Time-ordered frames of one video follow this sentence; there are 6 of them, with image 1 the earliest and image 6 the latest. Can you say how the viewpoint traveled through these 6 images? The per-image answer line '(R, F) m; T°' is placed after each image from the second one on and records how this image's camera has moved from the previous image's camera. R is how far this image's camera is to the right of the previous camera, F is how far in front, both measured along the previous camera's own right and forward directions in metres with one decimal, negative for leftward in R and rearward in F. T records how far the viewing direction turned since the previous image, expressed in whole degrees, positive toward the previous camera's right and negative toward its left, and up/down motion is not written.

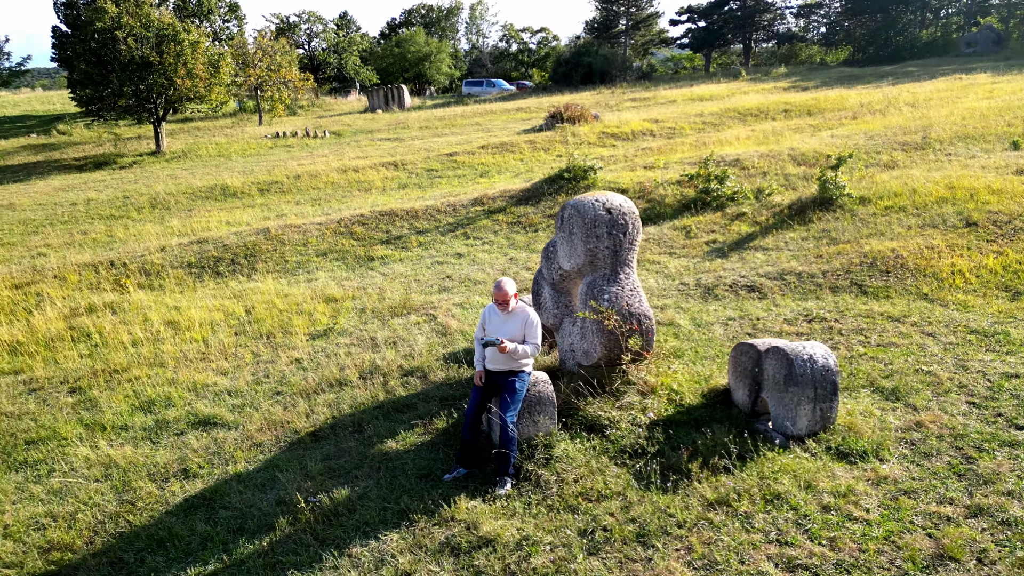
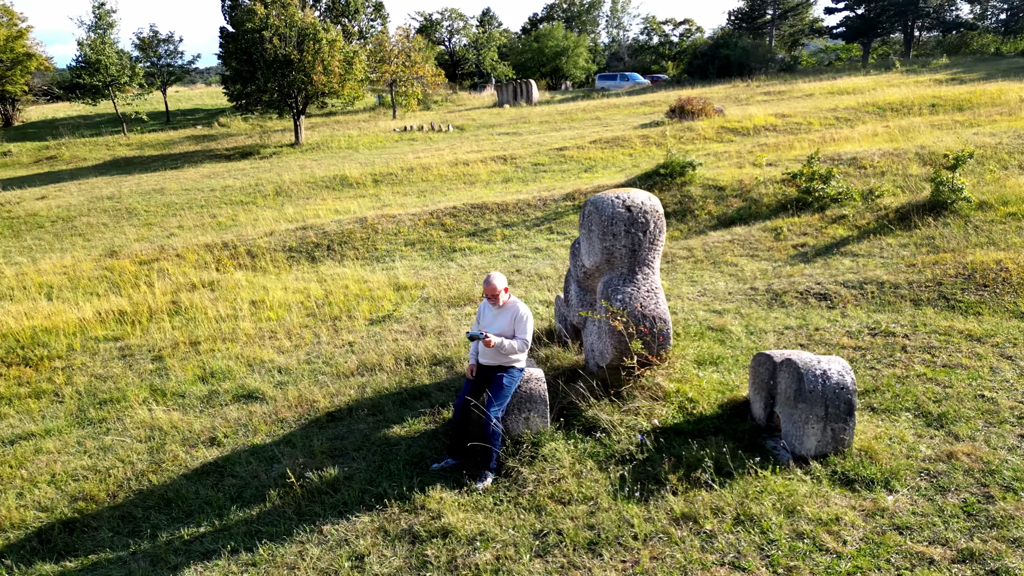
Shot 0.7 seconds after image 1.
(+0.7, +0.1) m; -10°
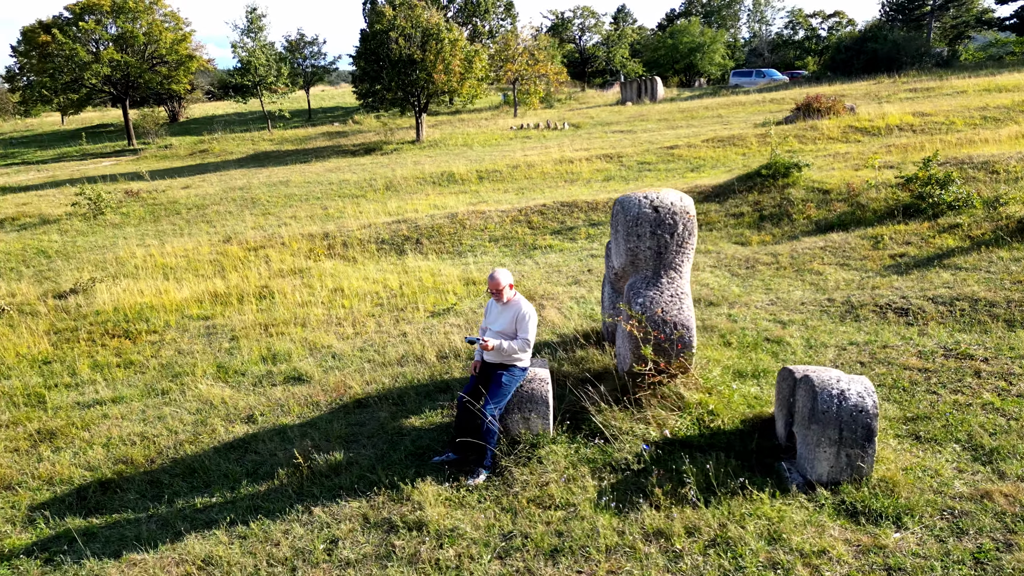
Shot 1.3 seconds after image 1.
(+0.6, +0.1) m; -10°
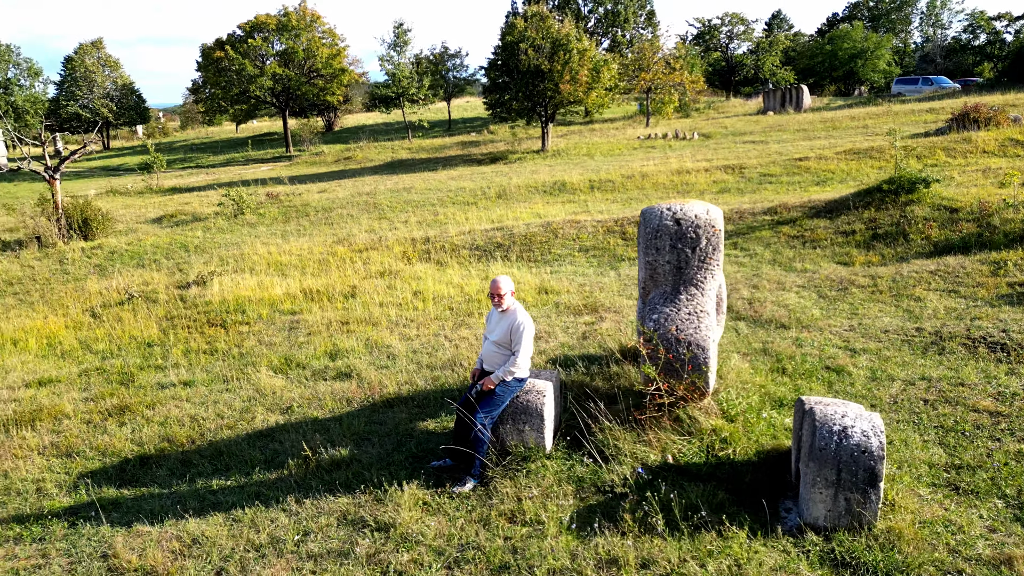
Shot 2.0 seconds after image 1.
(+0.7, +0.1) m; -11°
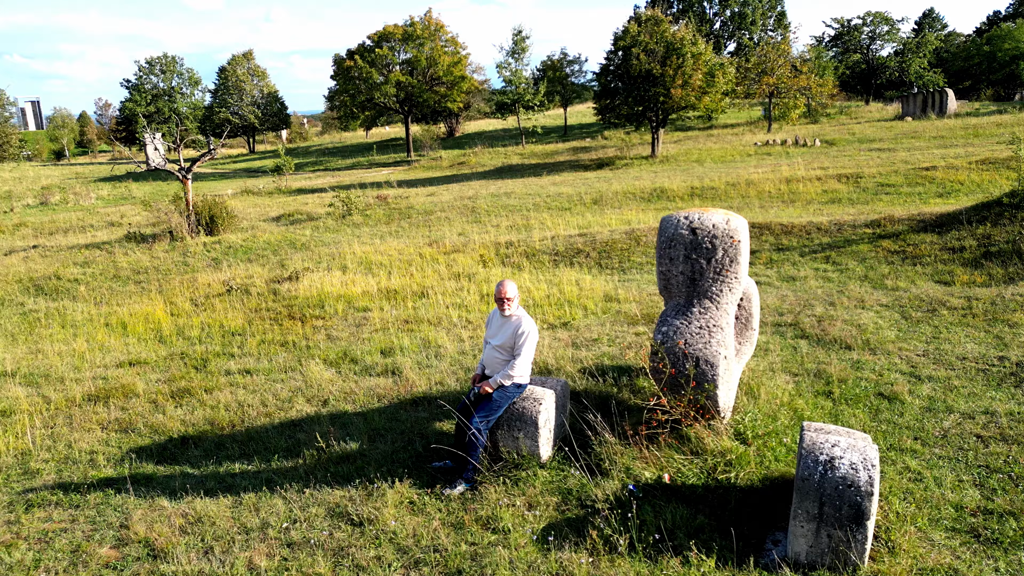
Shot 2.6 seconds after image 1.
(+0.6, +0.1) m; -9°
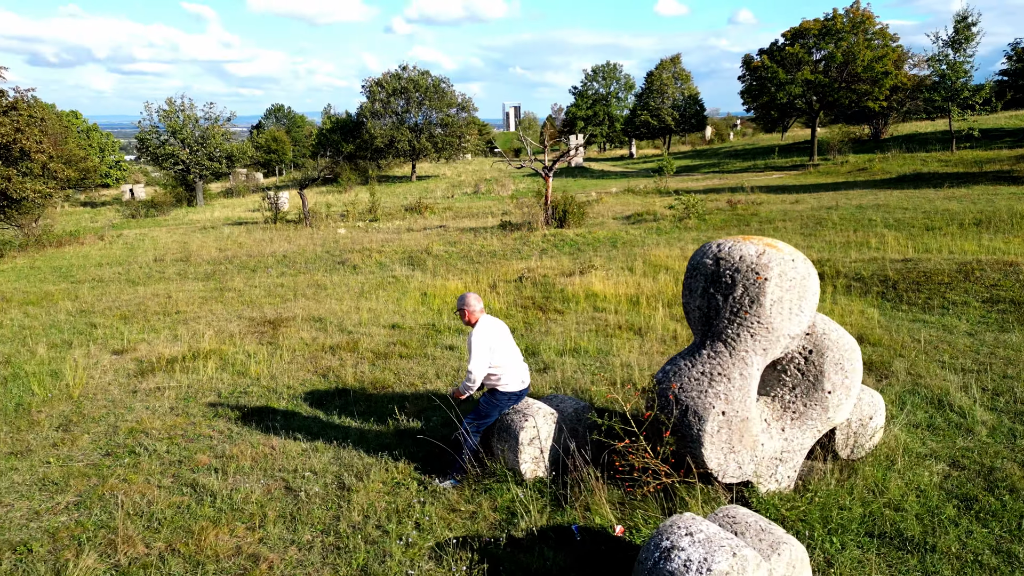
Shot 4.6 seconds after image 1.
(+1.8, +0.5) m; -31°
